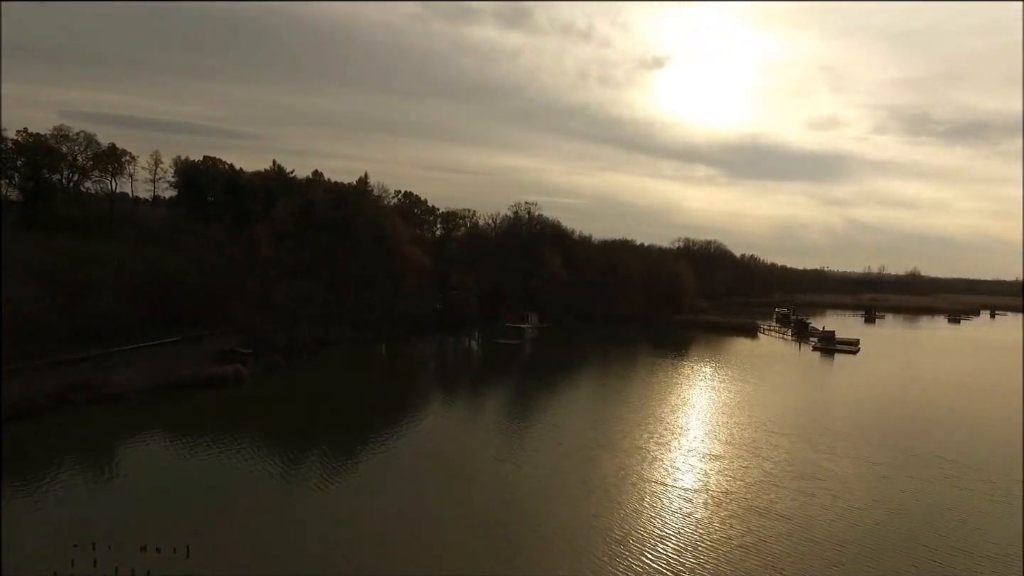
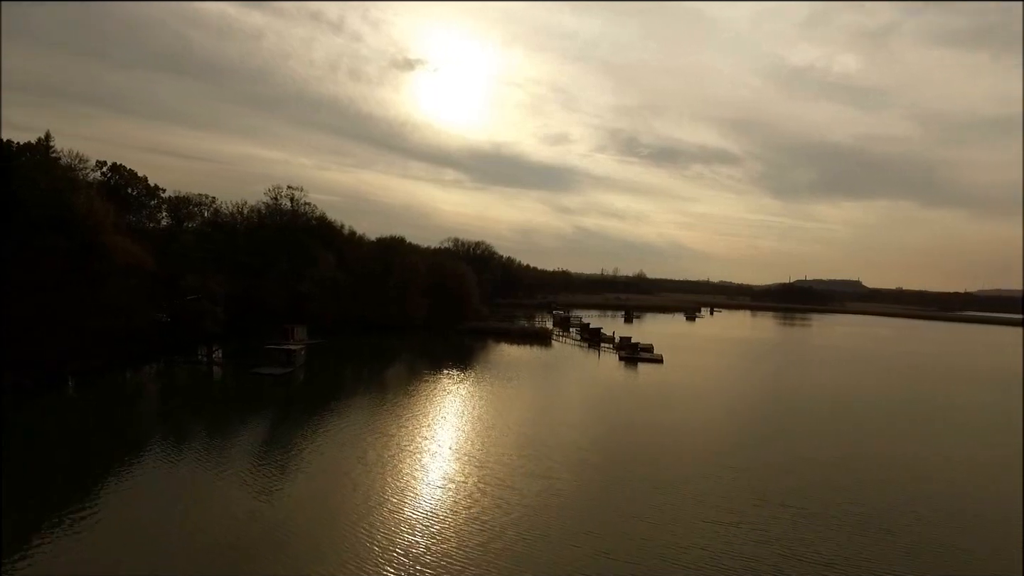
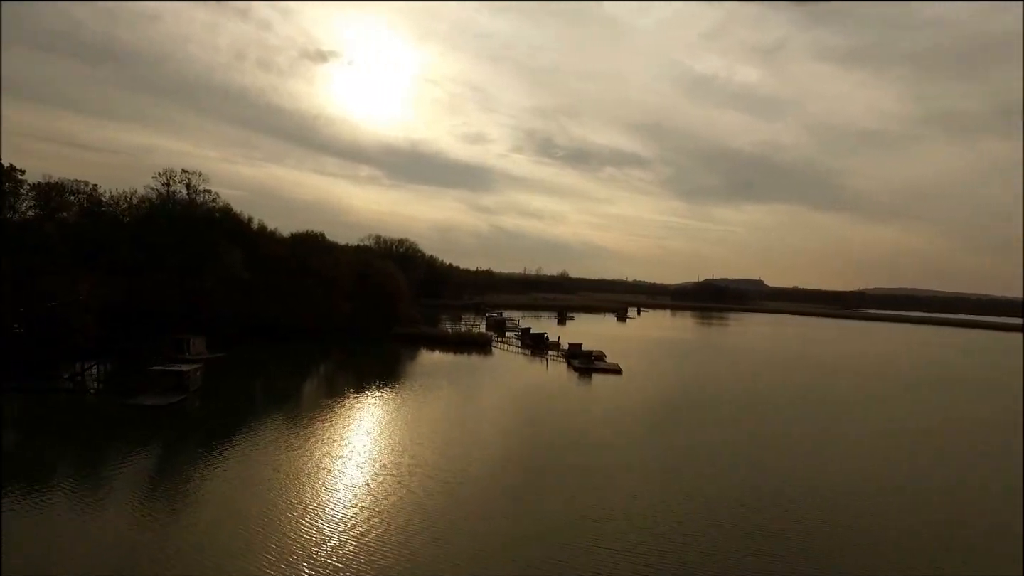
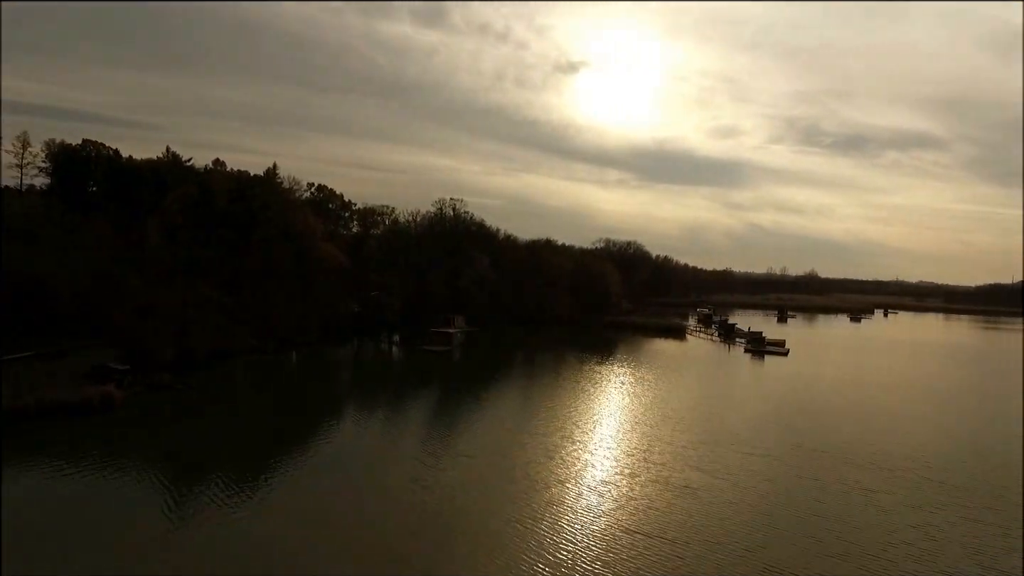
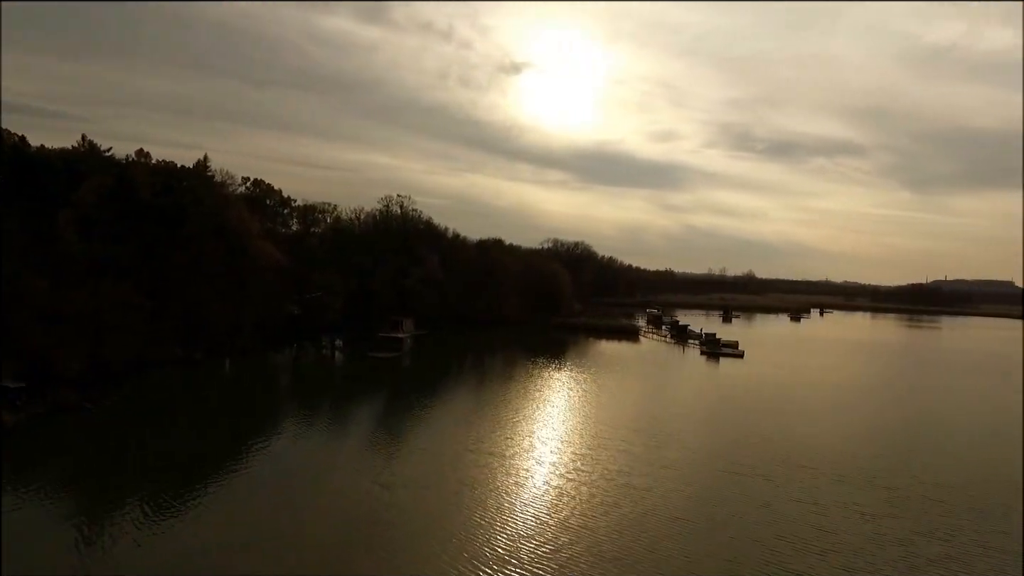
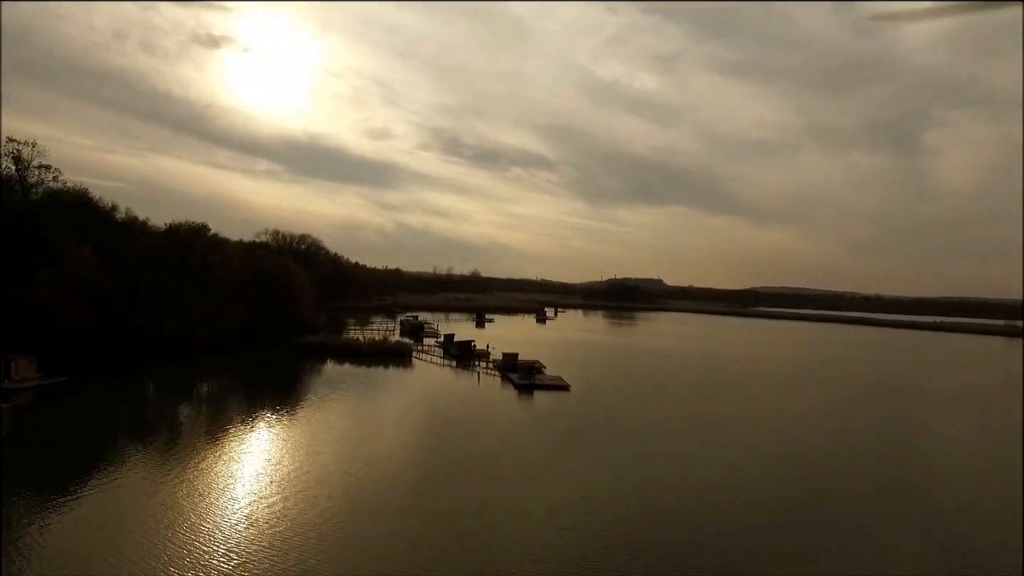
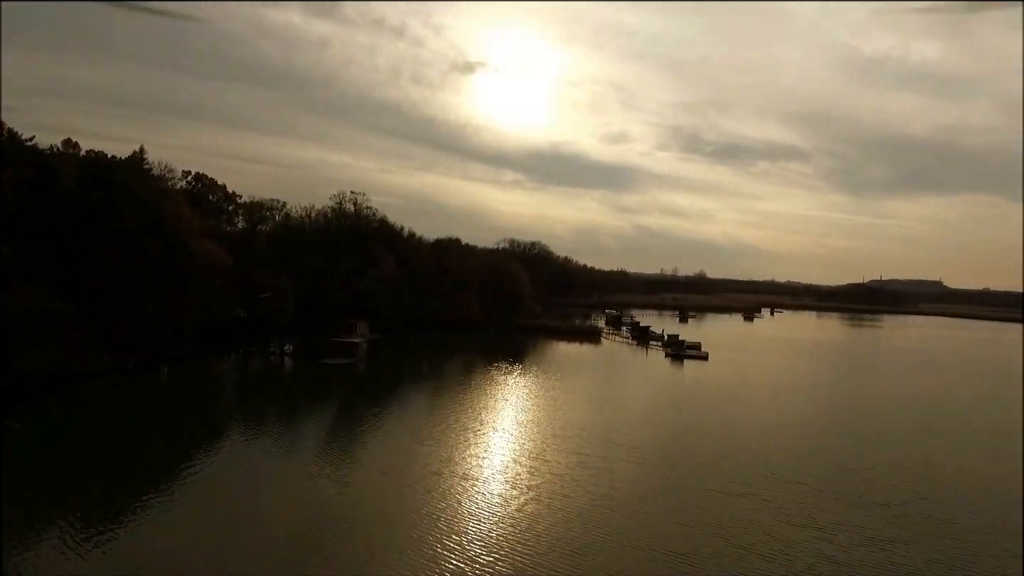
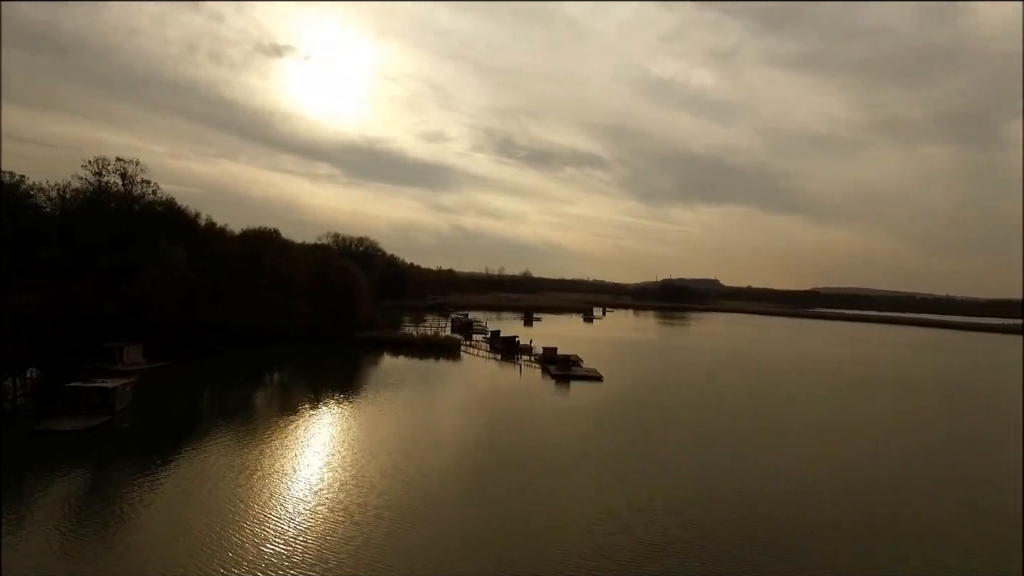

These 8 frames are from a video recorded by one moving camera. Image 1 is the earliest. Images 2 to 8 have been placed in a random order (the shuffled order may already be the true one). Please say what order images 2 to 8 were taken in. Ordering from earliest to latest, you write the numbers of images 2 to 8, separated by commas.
4, 5, 7, 2, 3, 8, 6
